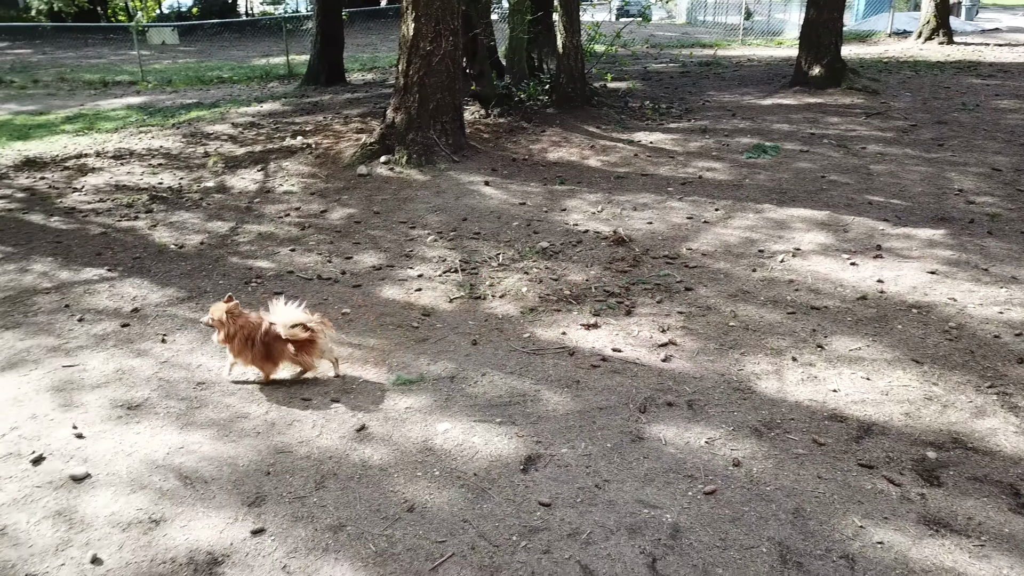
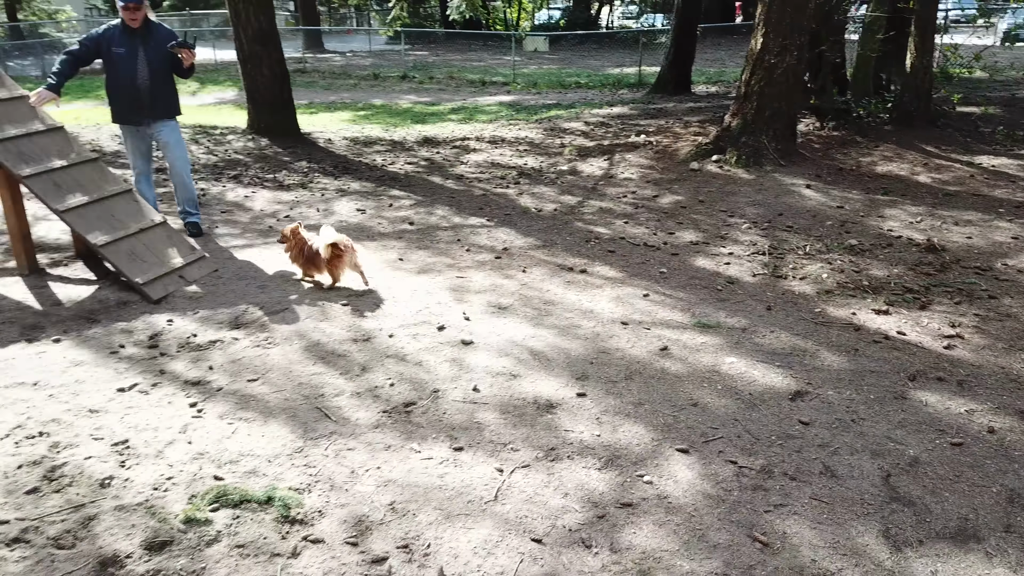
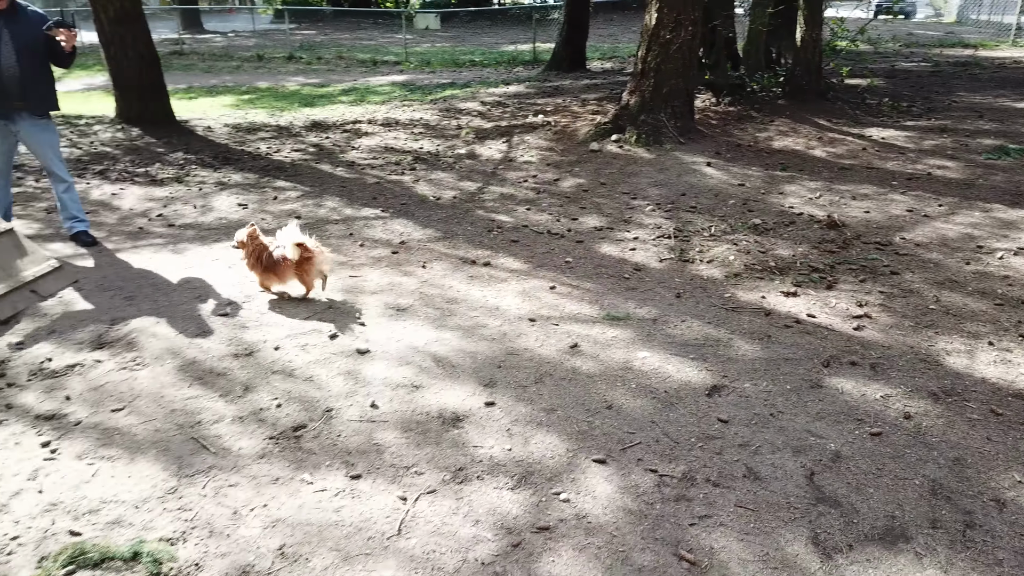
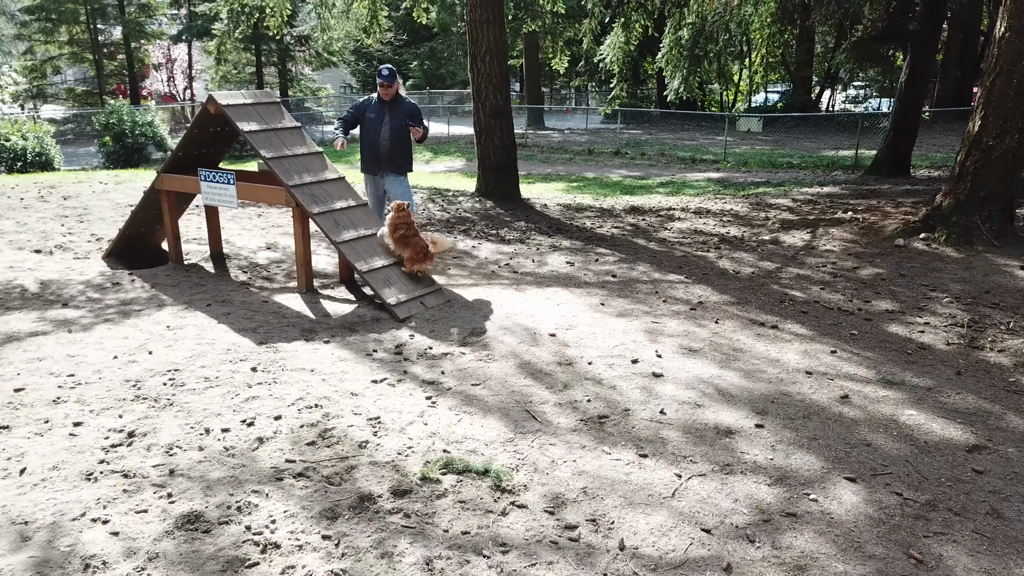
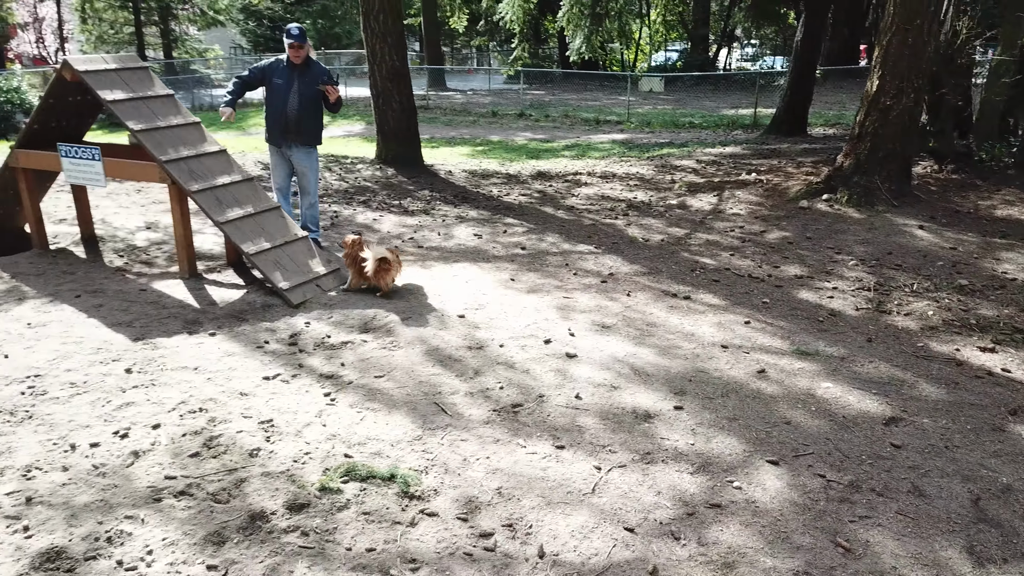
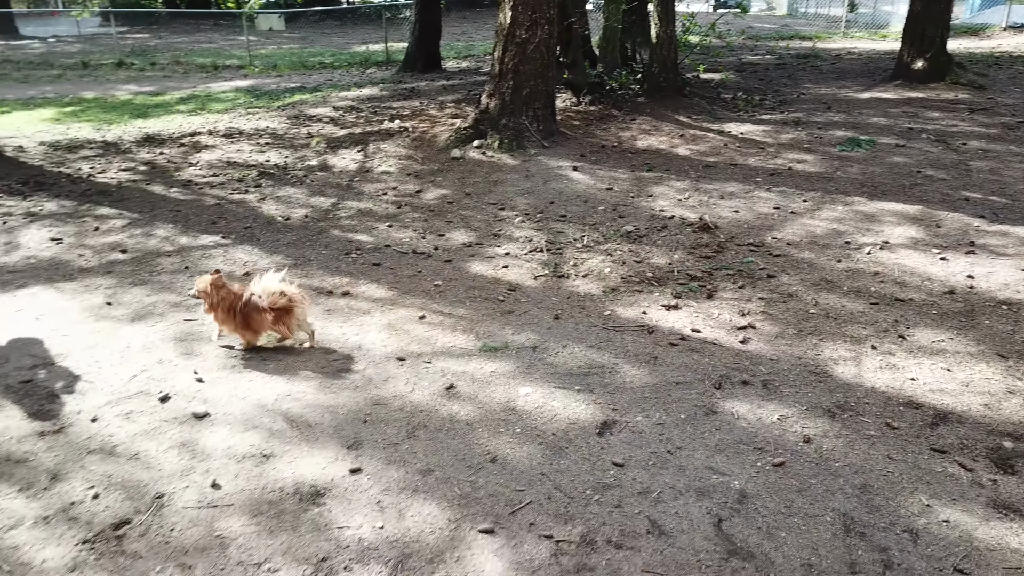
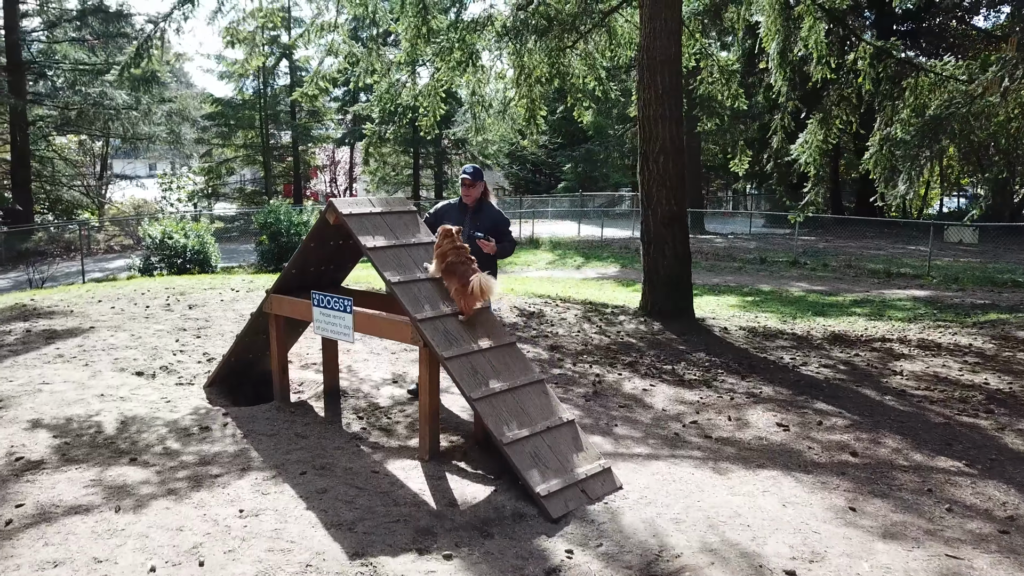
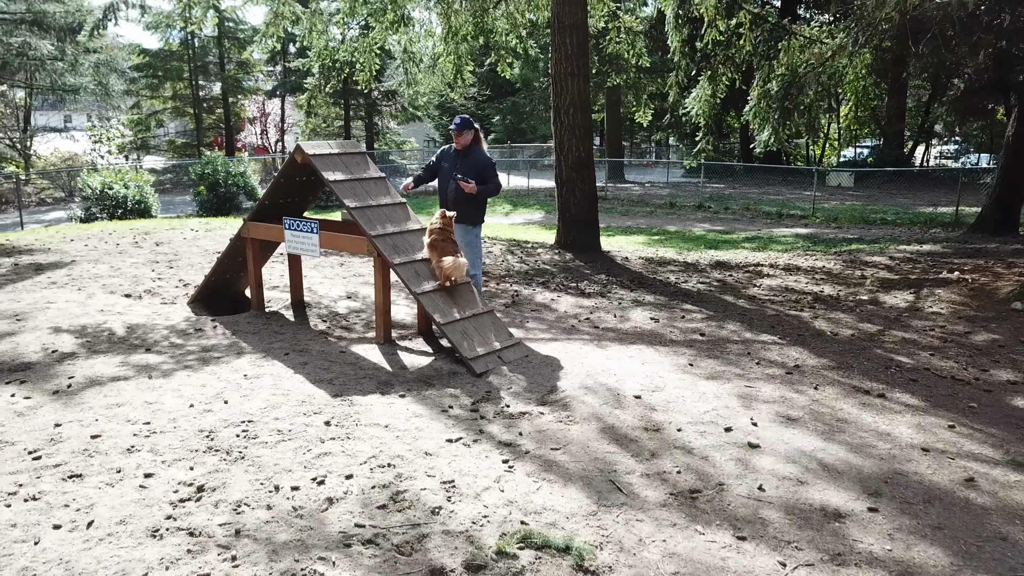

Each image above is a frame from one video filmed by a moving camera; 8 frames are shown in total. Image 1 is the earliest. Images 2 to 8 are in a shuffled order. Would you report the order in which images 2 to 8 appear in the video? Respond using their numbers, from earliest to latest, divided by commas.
6, 3, 2, 5, 4, 8, 7
